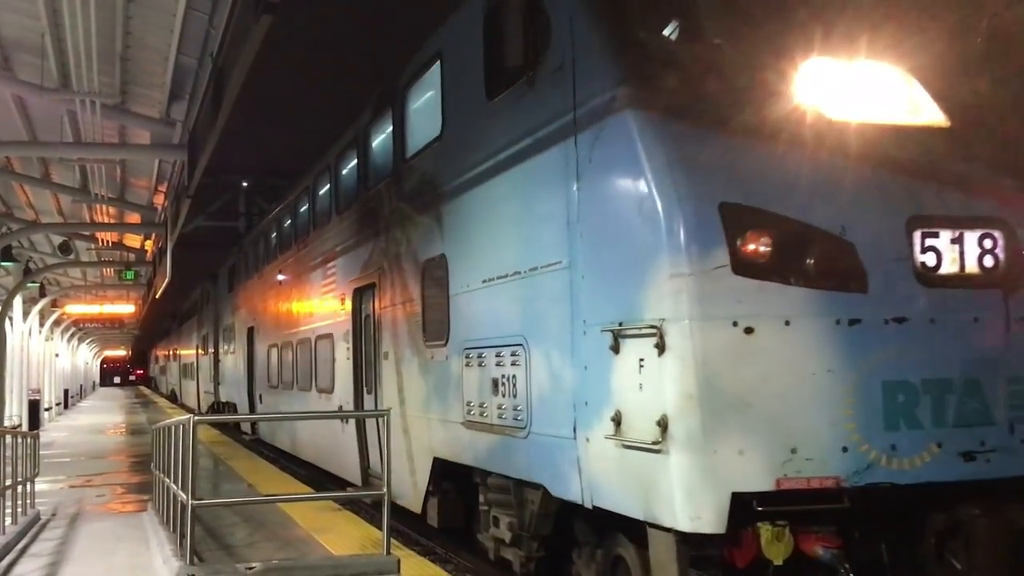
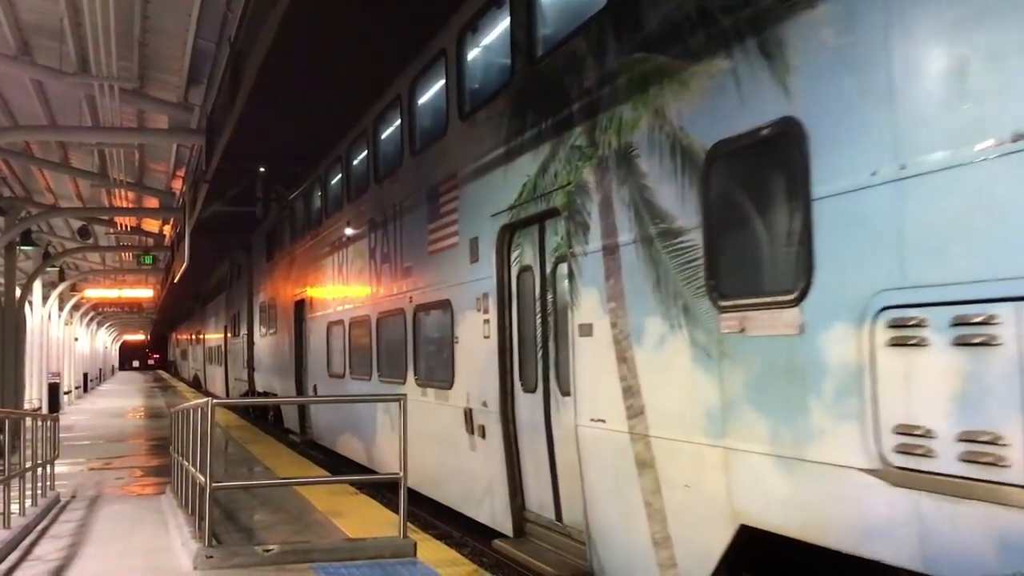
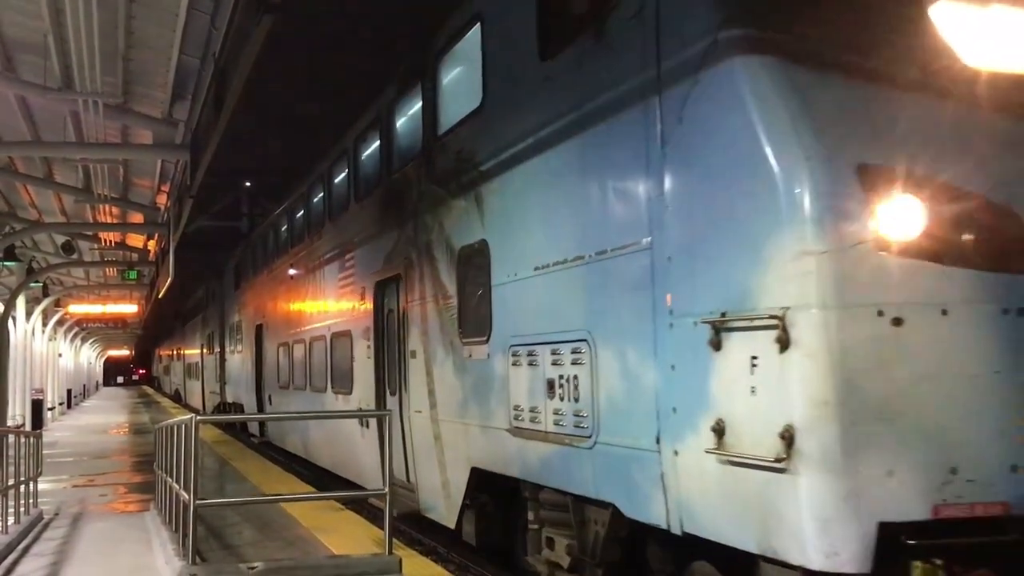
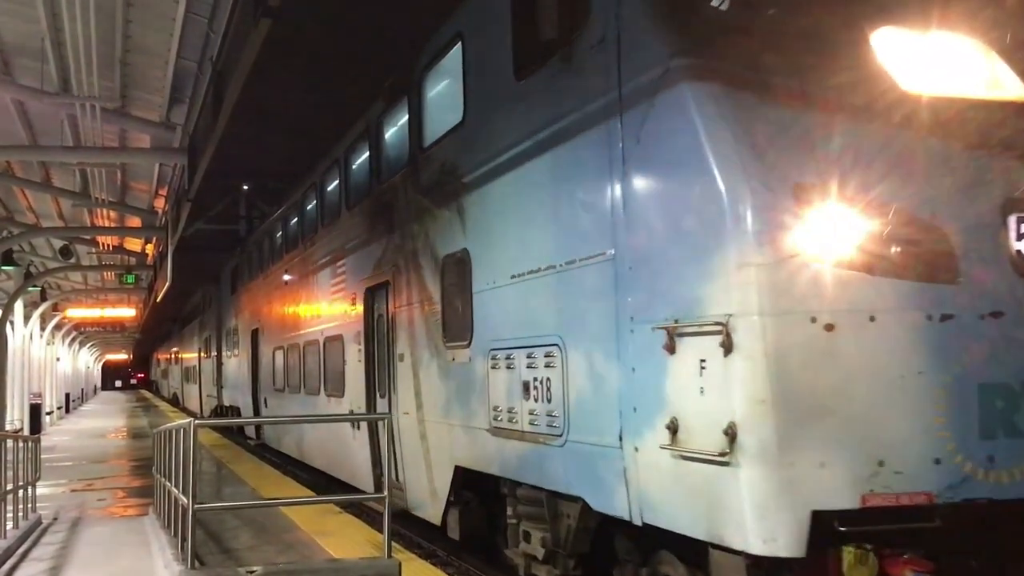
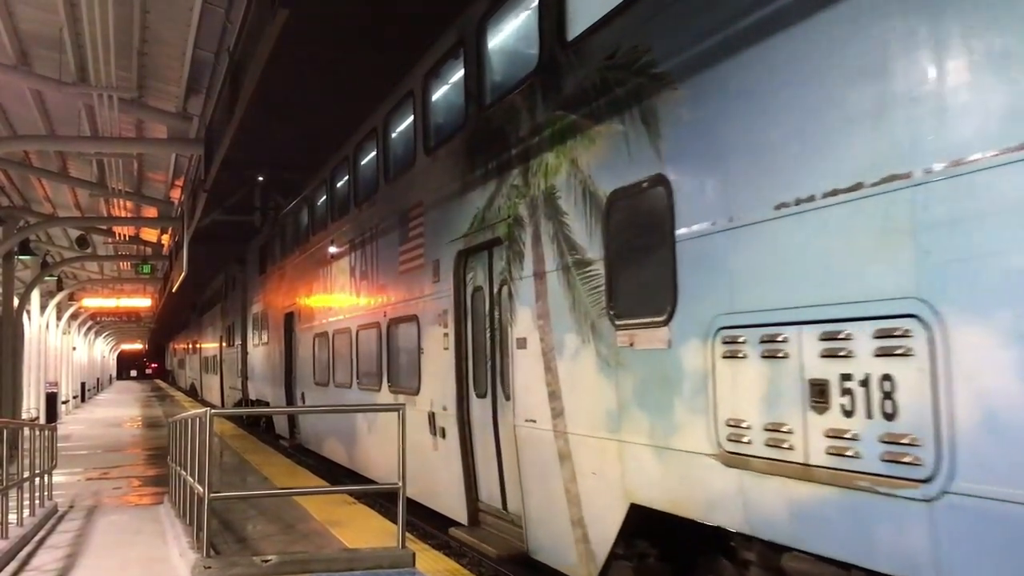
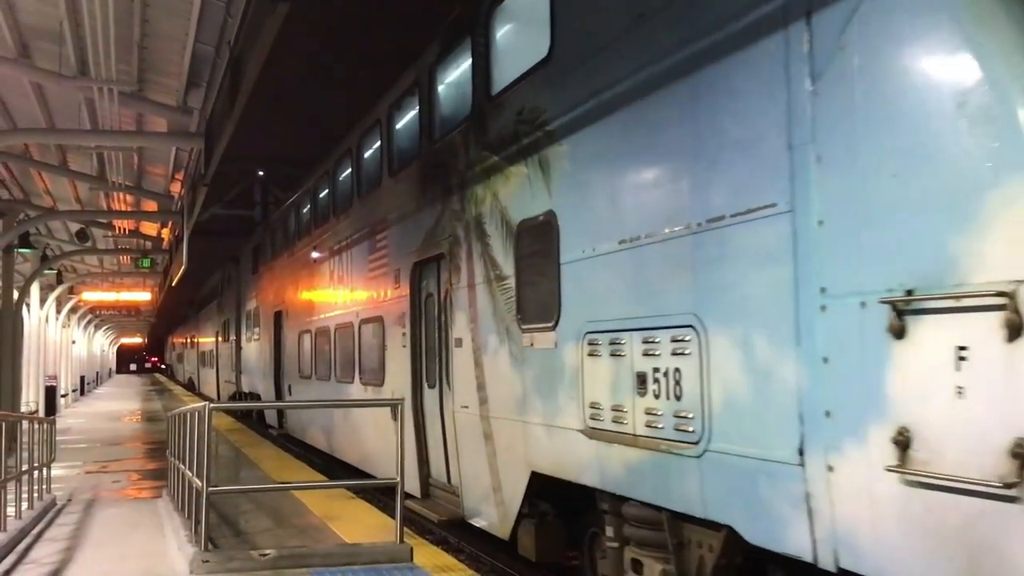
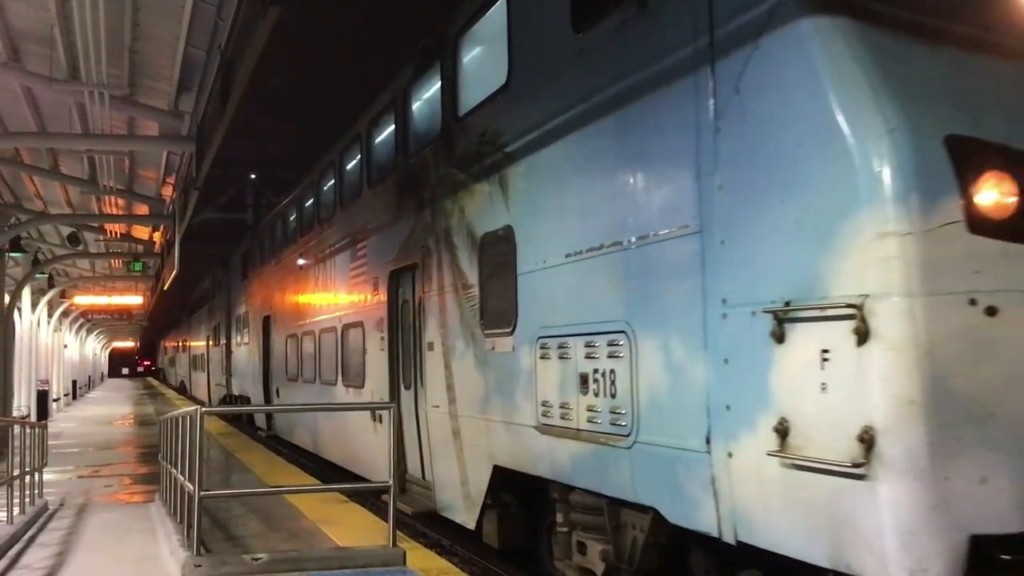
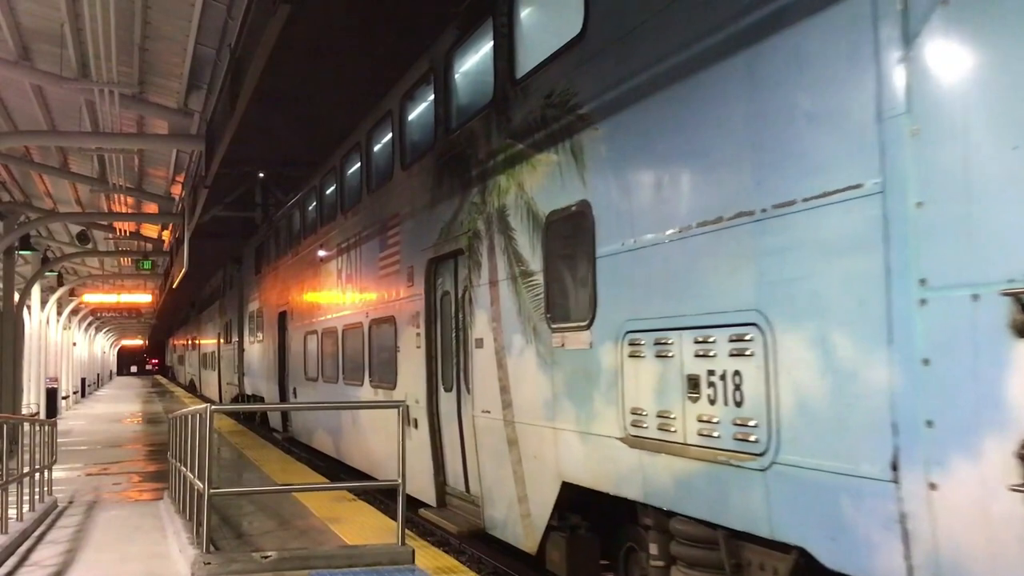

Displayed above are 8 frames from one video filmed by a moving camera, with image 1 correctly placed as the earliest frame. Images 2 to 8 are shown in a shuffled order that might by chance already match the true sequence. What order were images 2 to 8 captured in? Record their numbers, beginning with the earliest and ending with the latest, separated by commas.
4, 3, 7, 6, 8, 5, 2
